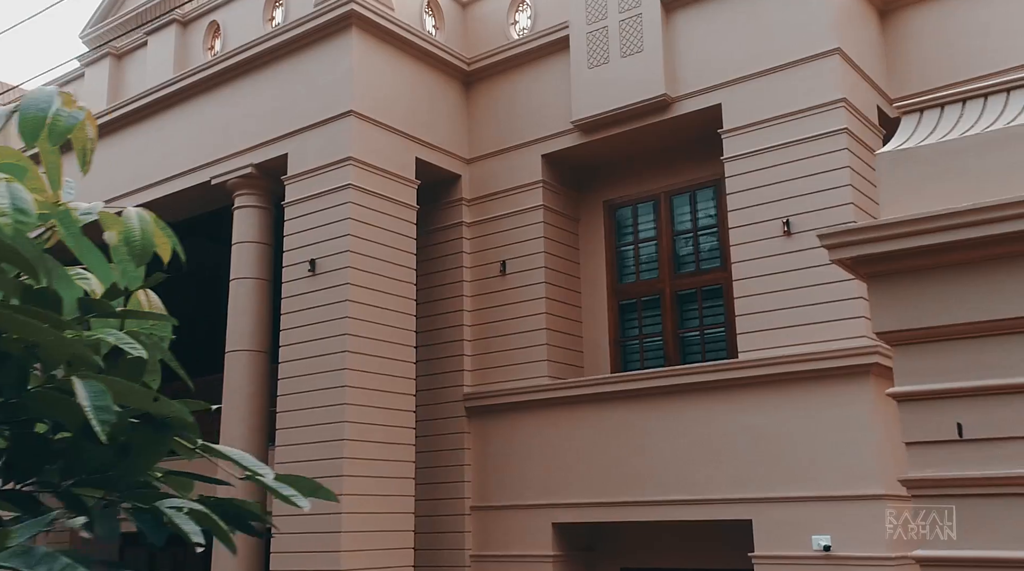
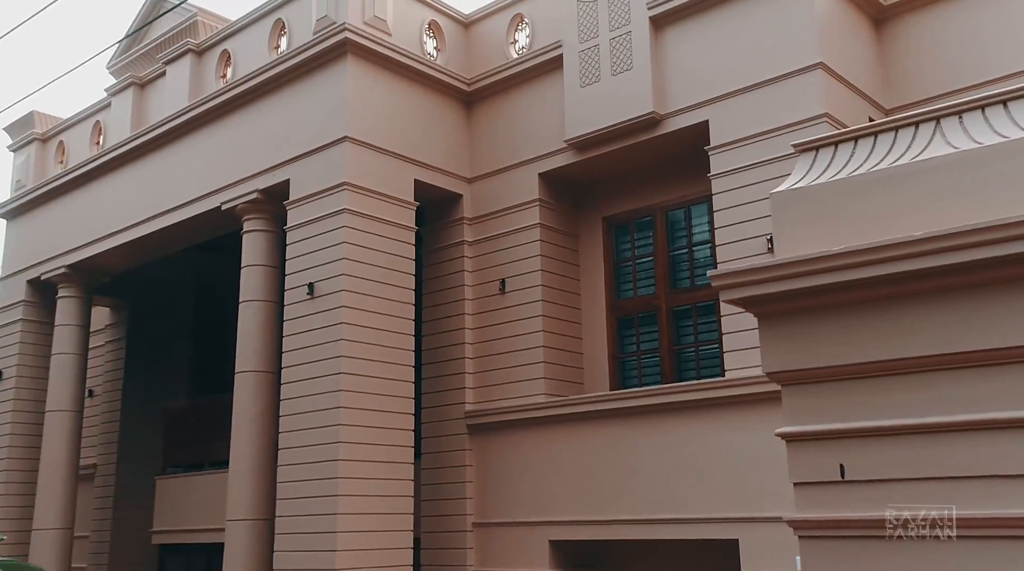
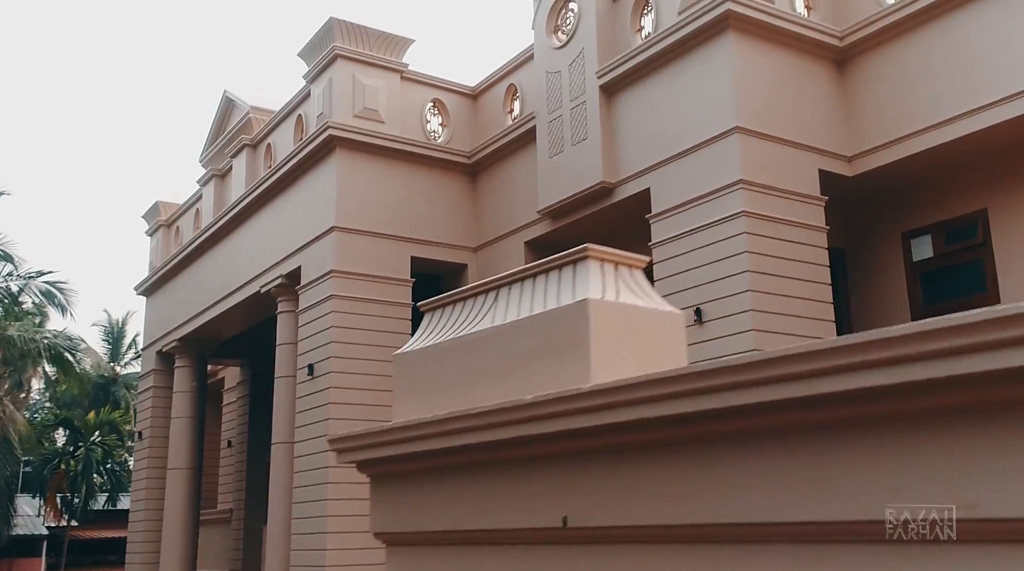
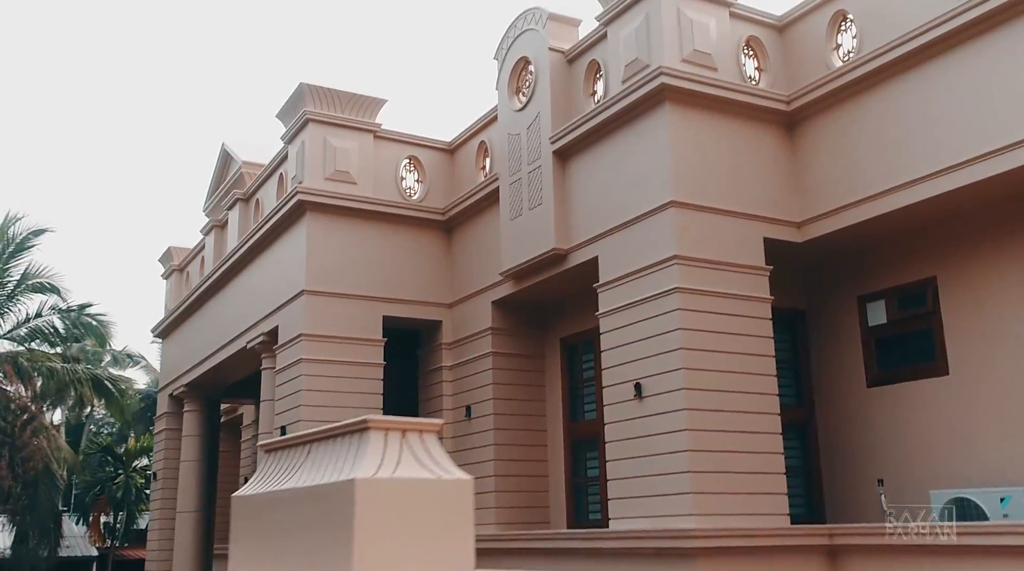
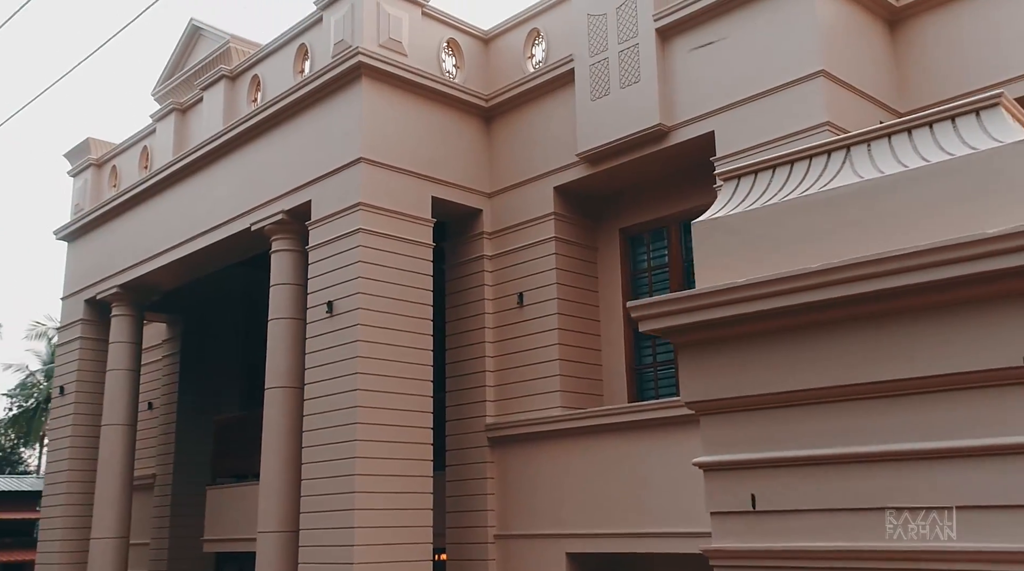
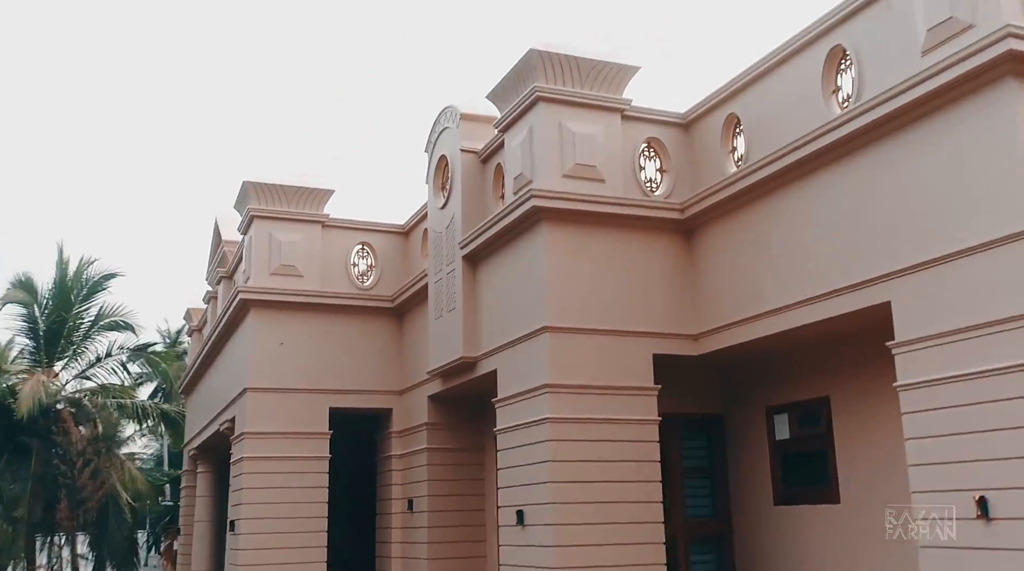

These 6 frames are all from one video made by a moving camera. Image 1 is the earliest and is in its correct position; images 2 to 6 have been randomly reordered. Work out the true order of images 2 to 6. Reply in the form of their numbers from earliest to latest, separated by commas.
2, 5, 3, 4, 6
